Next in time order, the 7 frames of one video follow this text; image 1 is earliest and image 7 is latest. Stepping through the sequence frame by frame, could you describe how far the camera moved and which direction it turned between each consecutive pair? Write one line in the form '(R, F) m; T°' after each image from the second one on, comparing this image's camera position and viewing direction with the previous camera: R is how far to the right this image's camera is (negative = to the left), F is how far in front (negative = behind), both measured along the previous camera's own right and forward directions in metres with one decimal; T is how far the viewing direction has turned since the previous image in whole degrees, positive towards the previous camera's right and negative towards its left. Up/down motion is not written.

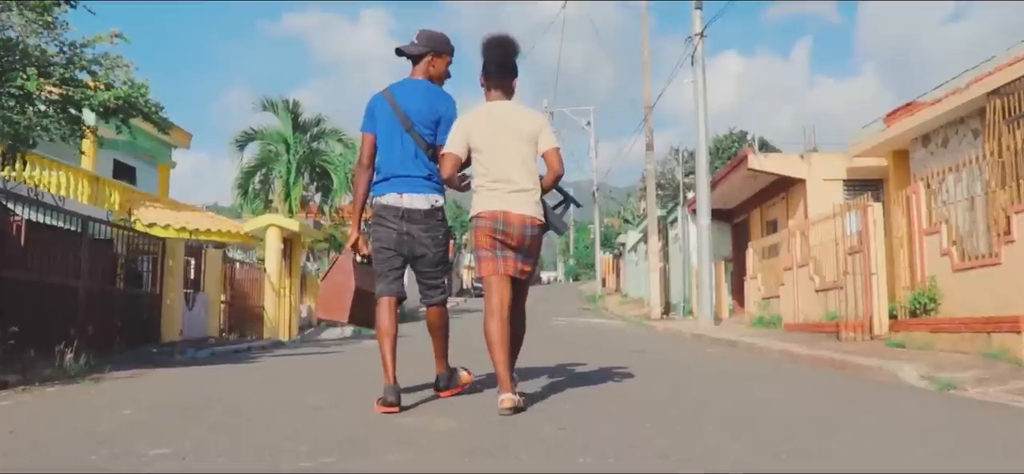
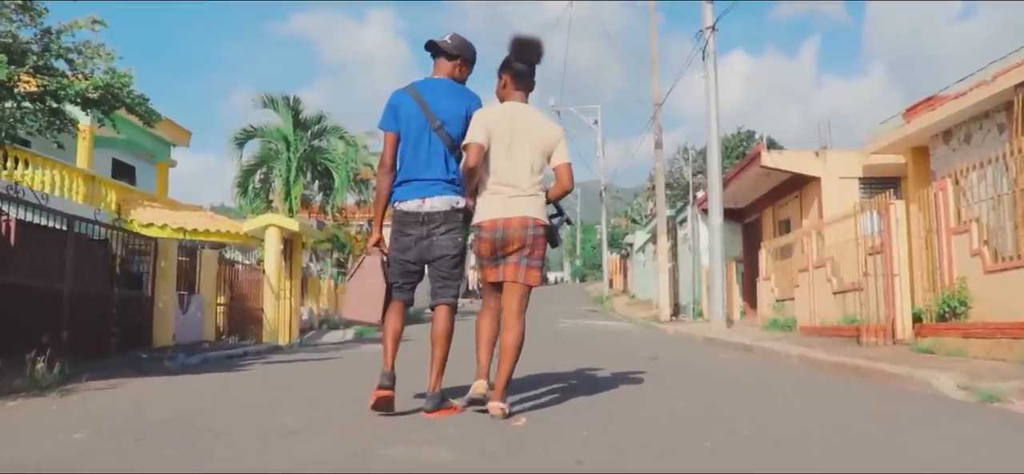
(0.0, +0.5) m; 0°
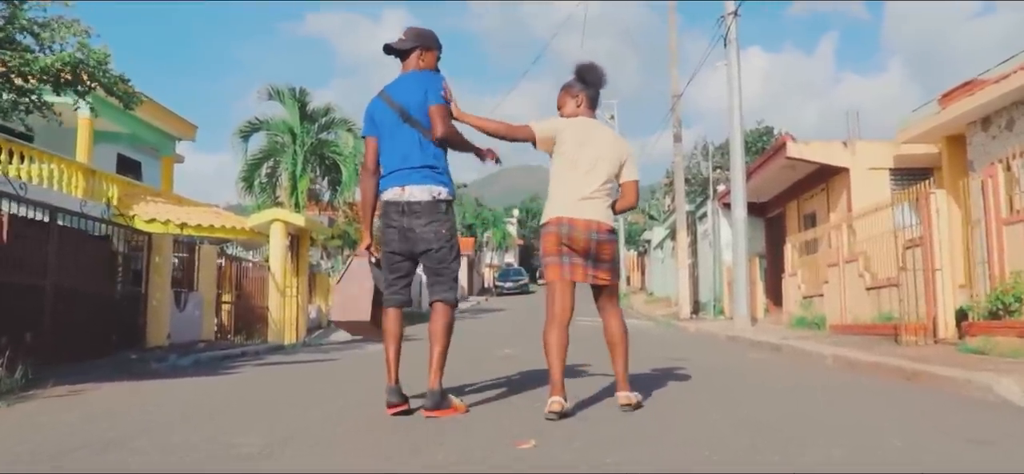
(0.0, +0.7) m; -1°
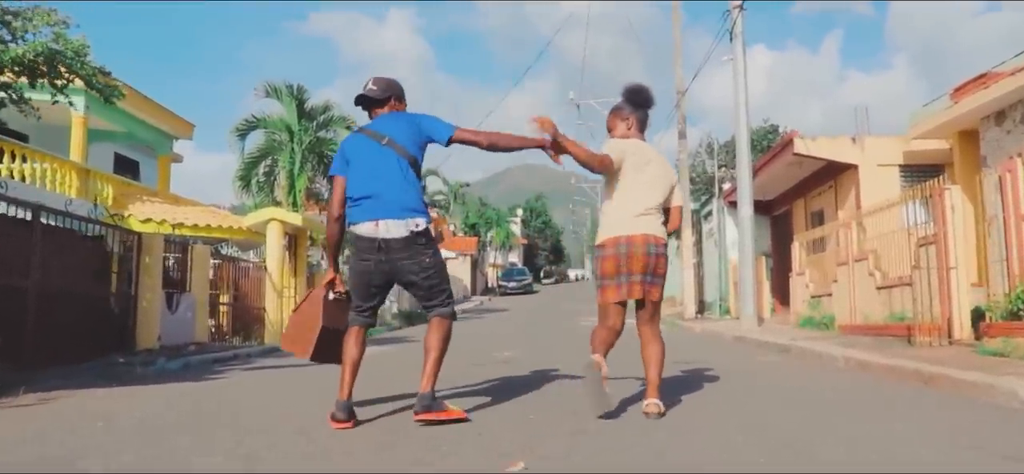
(0.0, +0.3) m; 0°
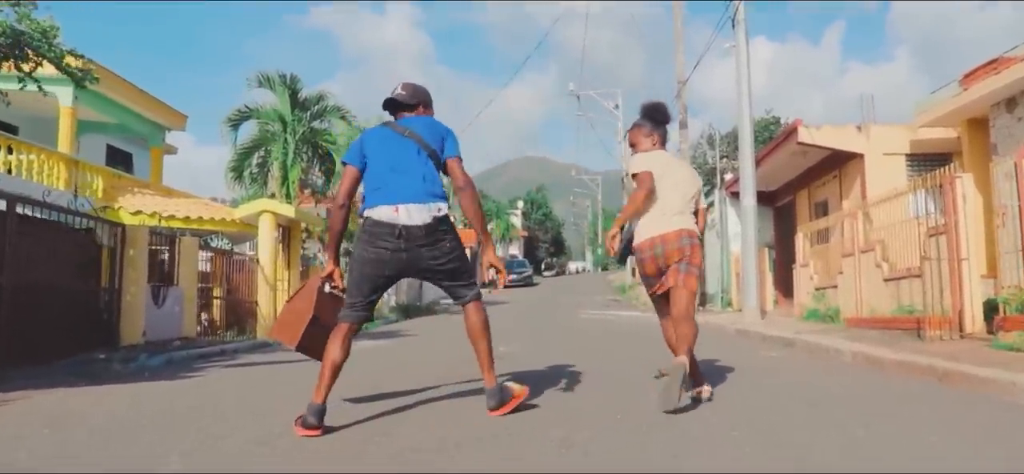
(+0.1, +0.3) m; 0°
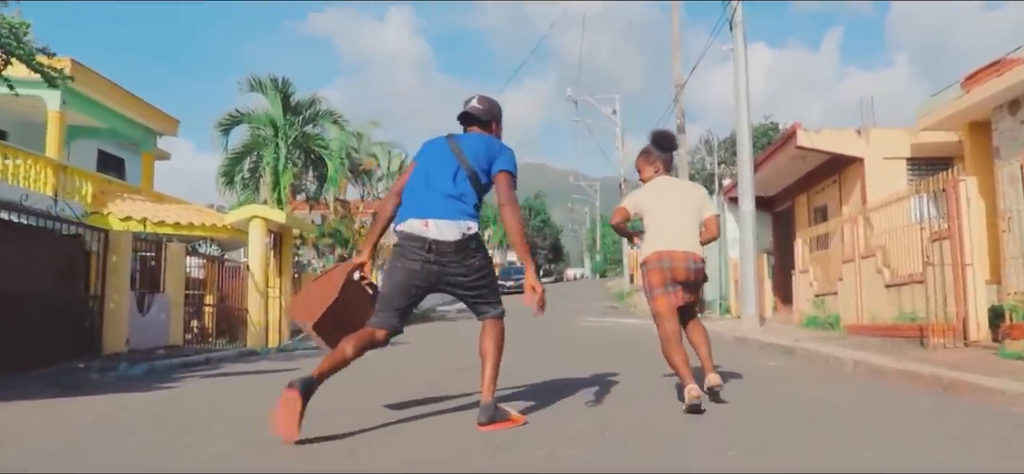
(+0.1, +0.2) m; 0°
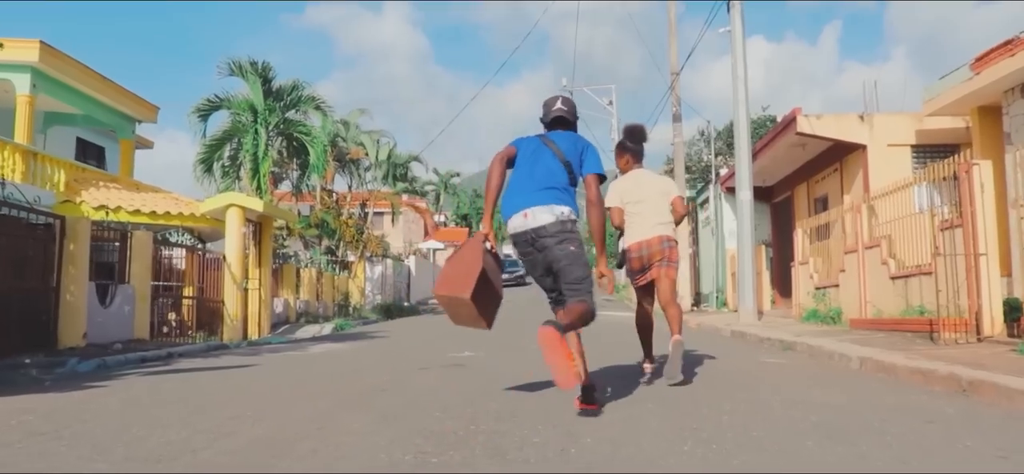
(+0.2, +0.6) m; 0°
